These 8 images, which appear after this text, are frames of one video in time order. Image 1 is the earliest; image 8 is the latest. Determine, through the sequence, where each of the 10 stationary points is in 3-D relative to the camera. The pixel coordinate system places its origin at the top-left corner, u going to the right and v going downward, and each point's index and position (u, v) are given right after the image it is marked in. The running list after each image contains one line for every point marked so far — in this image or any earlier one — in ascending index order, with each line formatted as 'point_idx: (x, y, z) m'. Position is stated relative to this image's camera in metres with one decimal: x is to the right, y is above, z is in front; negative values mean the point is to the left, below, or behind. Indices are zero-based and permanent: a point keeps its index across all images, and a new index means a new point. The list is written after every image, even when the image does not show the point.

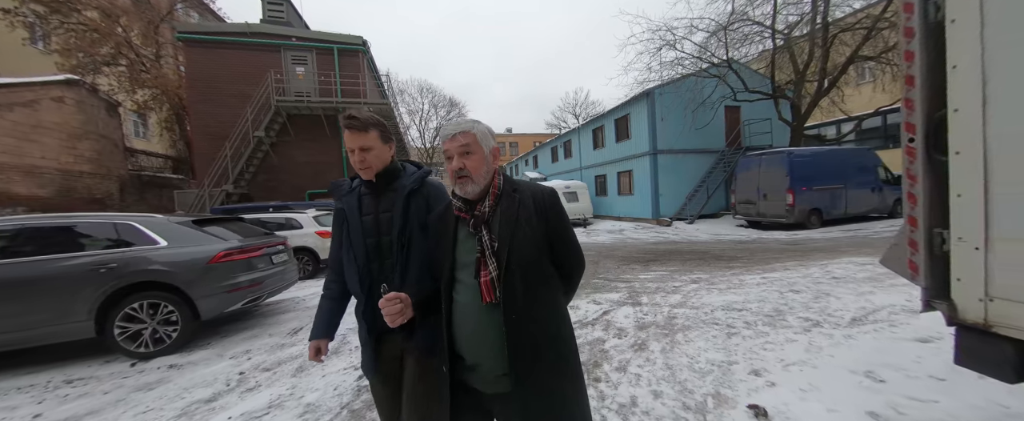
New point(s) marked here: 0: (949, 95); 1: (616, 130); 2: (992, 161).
0: (+1.7, +0.4, +1.3) m
1: (+6.2, +4.8, +18.9) m
2: (+1.7, +0.2, +1.2) m
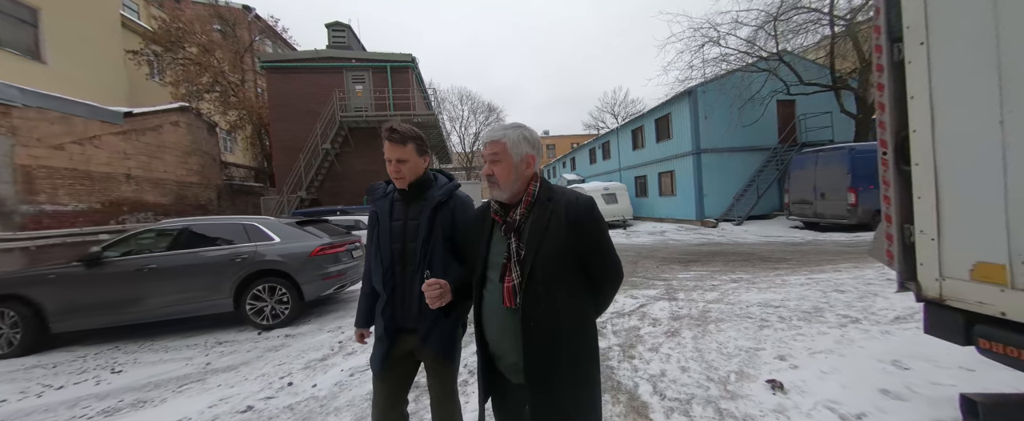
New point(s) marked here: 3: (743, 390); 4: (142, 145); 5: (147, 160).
0: (+2.0, +0.4, +1.6) m
1: (+8.5, +4.7, +18.6) m
2: (+2.0, +0.2, +1.5) m
3: (+1.7, -1.3, +2.4) m
4: (-14.3, +2.5, +12.2) m
5: (-14.2, +2.0, +12.3) m
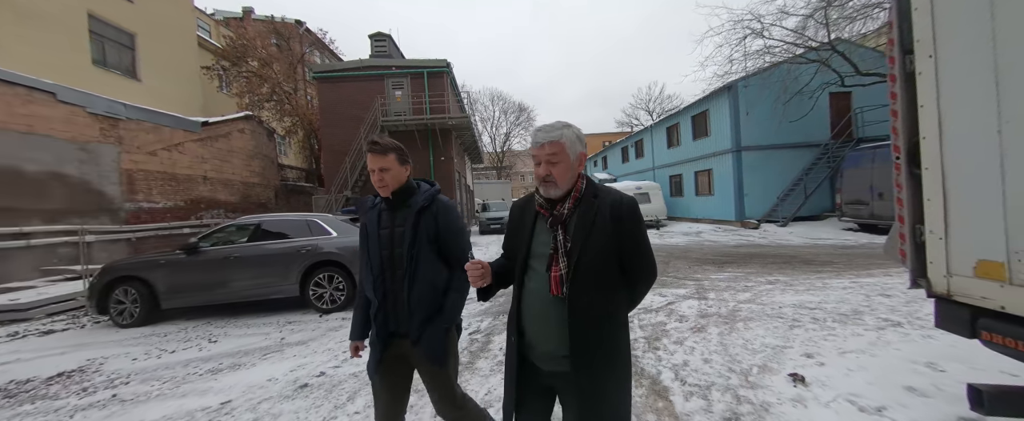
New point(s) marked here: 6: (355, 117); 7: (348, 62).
0: (+2.2, +0.4, +1.7) m
1: (+10.3, +4.7, +18.0) m
2: (+2.2, +0.2, +1.6) m
3: (+2.0, -1.3, +2.5) m
4: (-13.0, +2.6, +13.8) m
5: (-12.9, +2.1, +13.9) m
6: (-9.1, +5.4, +18.4) m
7: (-9.4, +8.5, +18.2) m
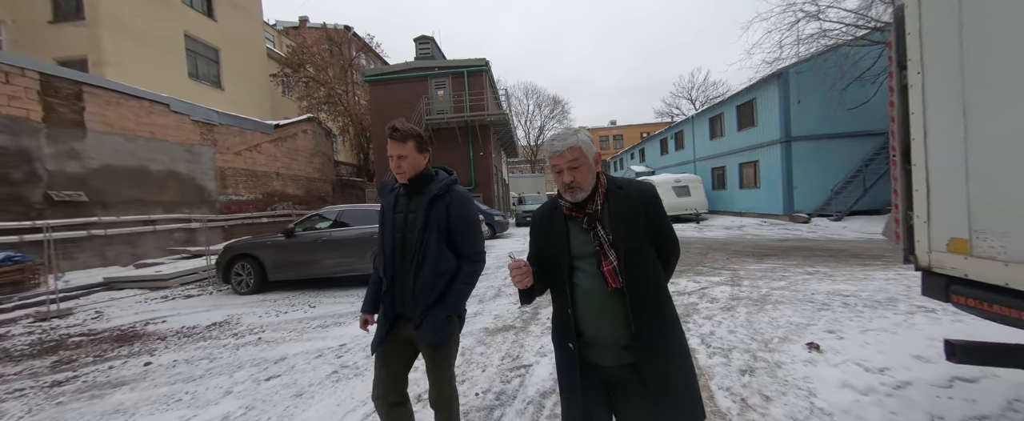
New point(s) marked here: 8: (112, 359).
0: (+2.6, +0.5, +2.1) m
1: (+12.4, +5.1, +17.3) m
2: (+2.6, +0.2, +1.9) m
3: (+2.5, -1.3, +2.9) m
4: (-11.2, +3.0, +15.6) m
5: (-11.1, +2.5, +15.7) m
6: (-6.9, +5.9, +19.7) m
7: (-7.2, +9.0, +19.5) m
8: (-4.6, -1.7, +3.7) m
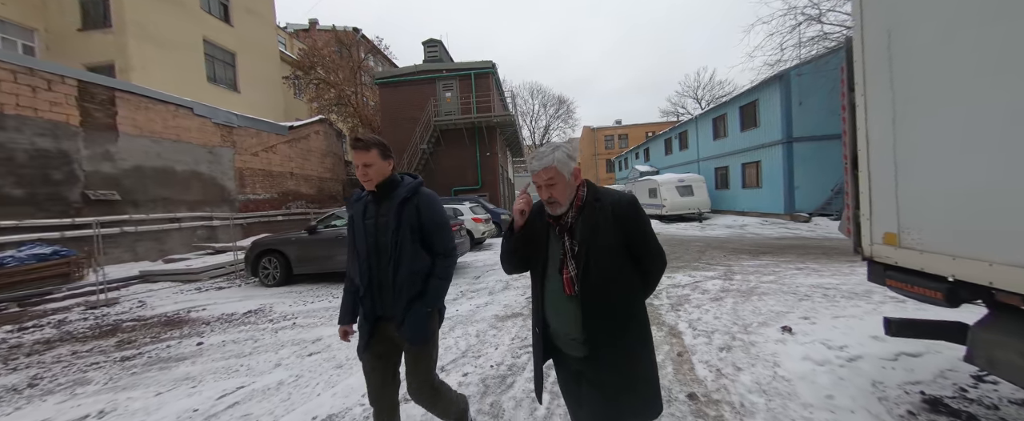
0: (+2.7, +0.5, +2.5) m
1: (+12.7, +5.1, +17.5) m
2: (+2.6, +0.3, +2.3) m
3: (+2.6, -1.2, +3.3) m
4: (-10.9, +3.1, +16.2) m
5: (-10.9, +2.5, +16.3) m
6: (-6.5, +5.9, +20.2) m
7: (-6.8, +9.1, +20.0) m
8: (-4.5, -1.7, +4.2) m
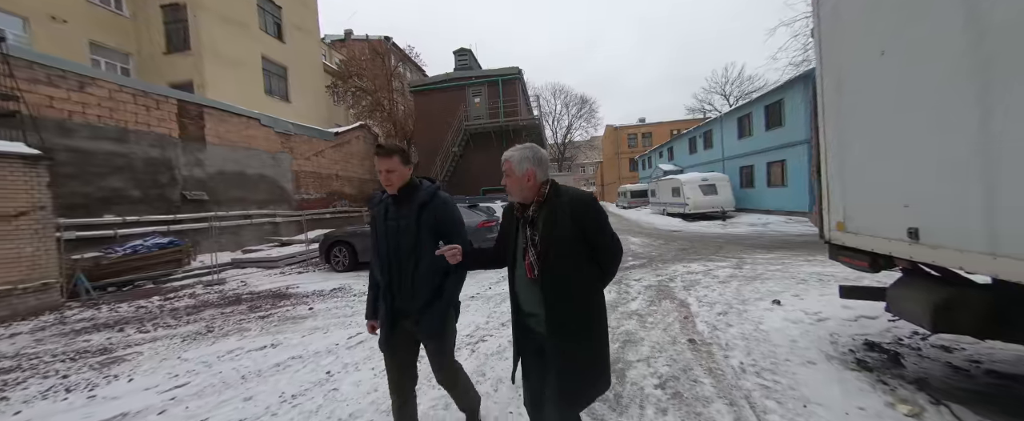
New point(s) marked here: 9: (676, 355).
0: (+3.2, +0.6, +3.2) m
1: (+14.1, +5.2, +17.6) m
2: (+3.1, +0.3, +3.1) m
3: (+3.1, -1.2, +4.1) m
4: (-9.5, +3.2, +17.9) m
5: (-9.4, +2.6, +17.9) m
6: (-4.8, +6.0, +21.6) m
7: (-5.1, +9.2, +21.4) m
8: (-3.9, -1.6, +5.4) m
9: (+1.5, -1.3, +2.9) m
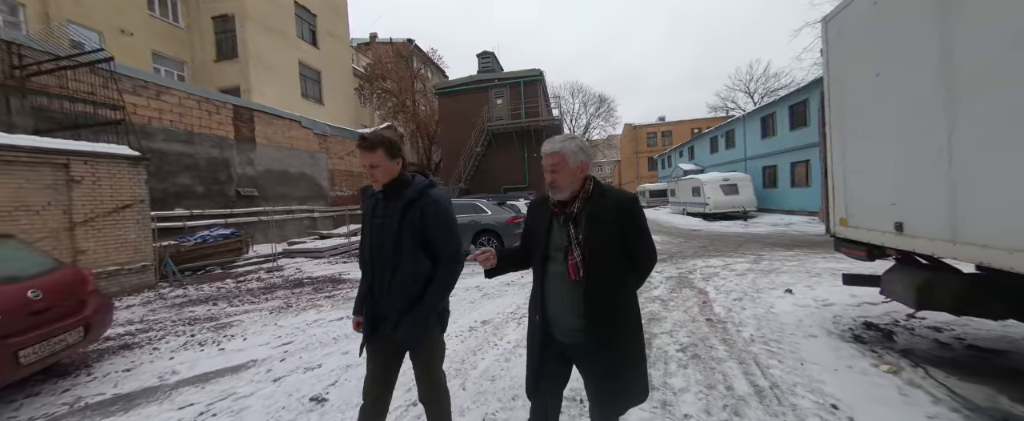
0: (+3.7, +0.6, +3.7) m
1: (+15.4, +5.2, +17.5) m
2: (+3.6, +0.3, +3.5) m
3: (+3.6, -1.2, +4.5) m
4: (-8.3, +3.4, +18.9) m
5: (-8.2, +2.8, +18.9) m
6: (-3.4, +6.2, +22.4) m
7: (-3.7, +9.3, +22.2) m
8: (-3.3, -1.5, +6.2) m
9: (+2.0, -1.3, +3.5) m
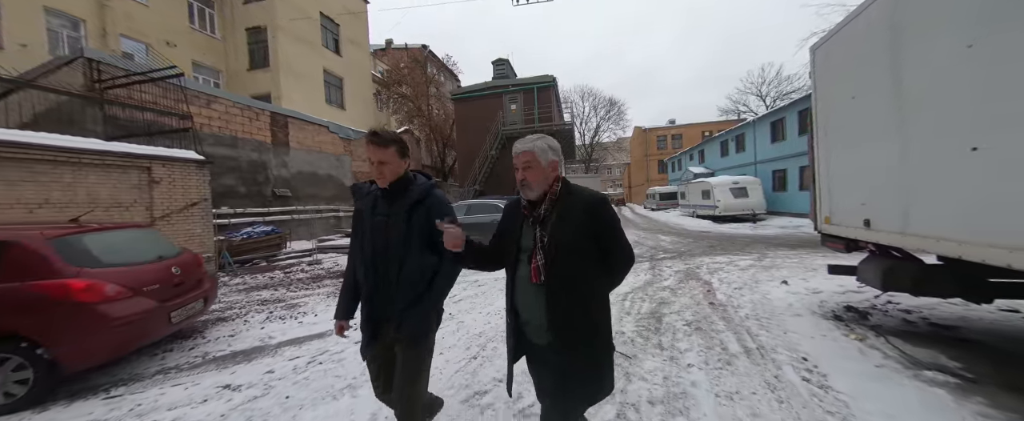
0: (+4.1, +0.6, +4.3) m
1: (+16.2, +5.0, +17.8) m
2: (+4.0, +0.3, +4.1) m
3: (+4.1, -1.2, +5.1) m
4: (-7.4, +3.4, +19.8) m
5: (-7.3, +2.8, +19.8) m
6: (-2.4, +6.1, +23.2) m
7: (-2.7, +9.3, +23.0) m
8: (-2.8, -1.5, +7.0) m
9: (+2.4, -1.3, +4.1) m
